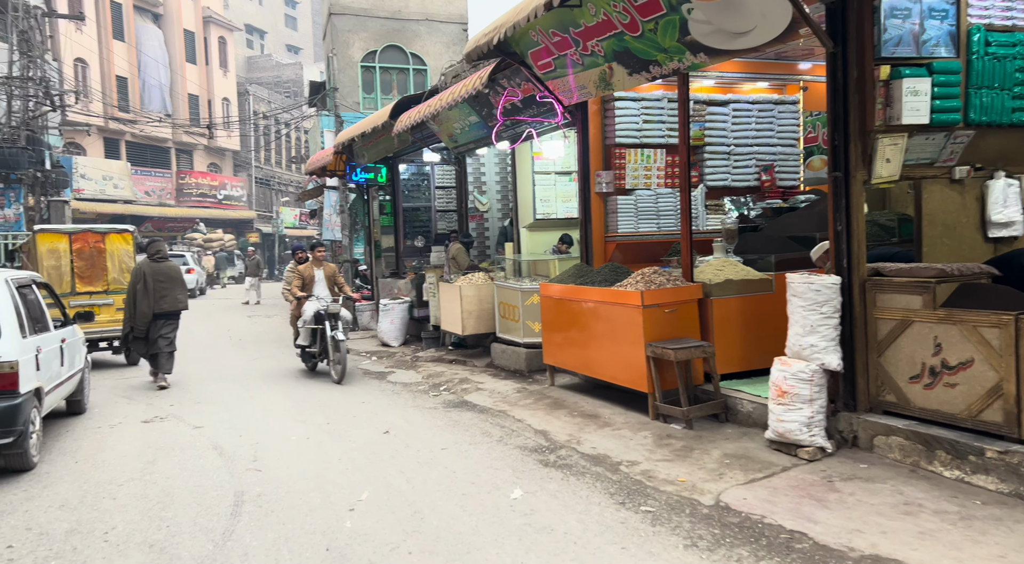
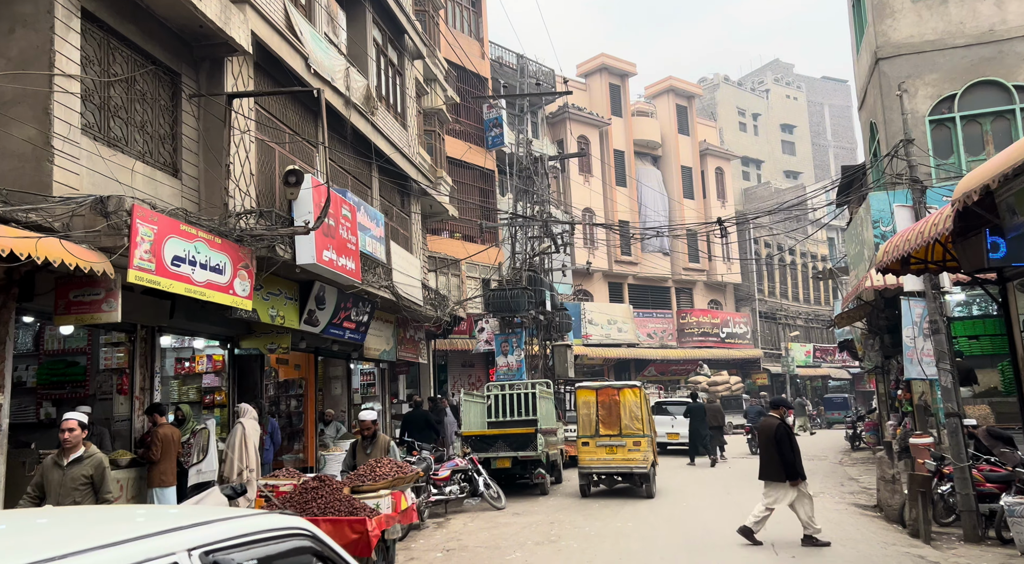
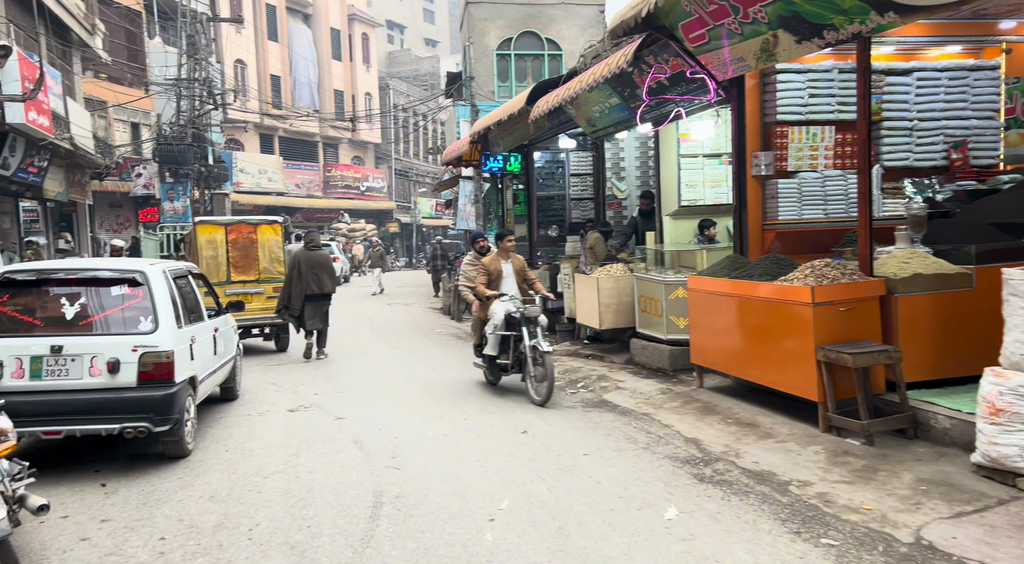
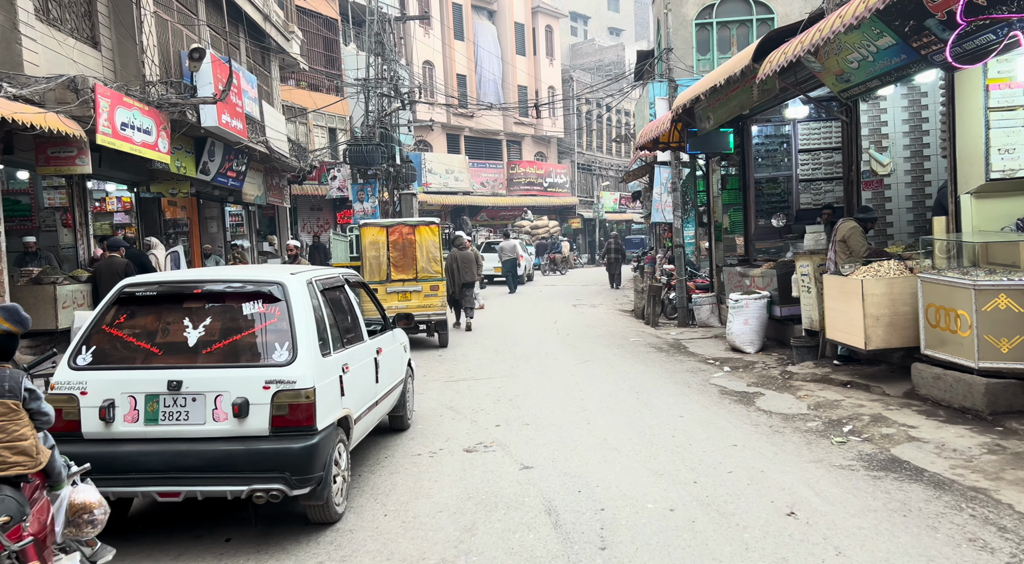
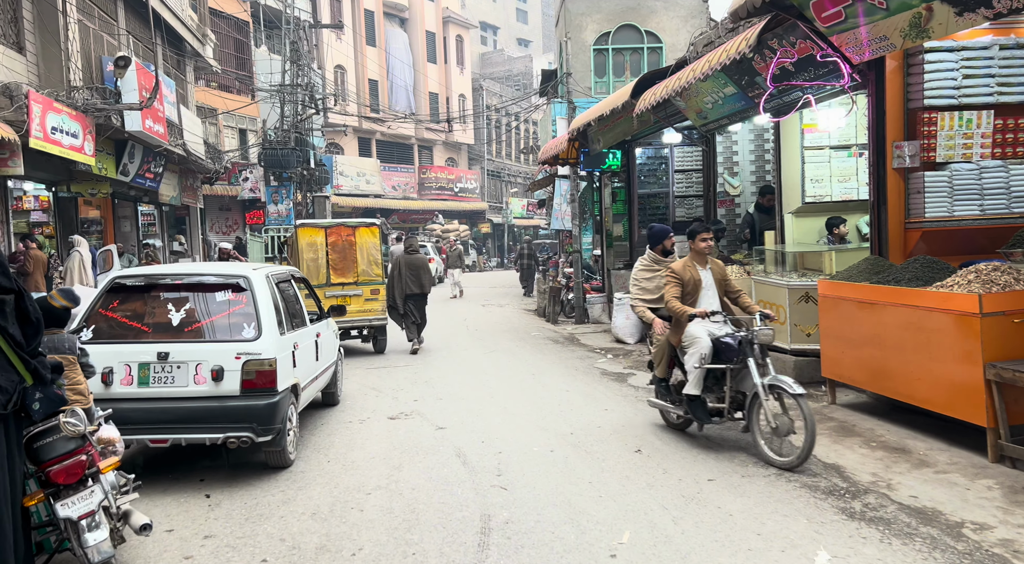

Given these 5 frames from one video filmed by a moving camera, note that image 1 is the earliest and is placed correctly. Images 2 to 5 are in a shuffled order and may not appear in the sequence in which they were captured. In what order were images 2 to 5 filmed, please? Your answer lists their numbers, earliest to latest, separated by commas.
3, 5, 4, 2
